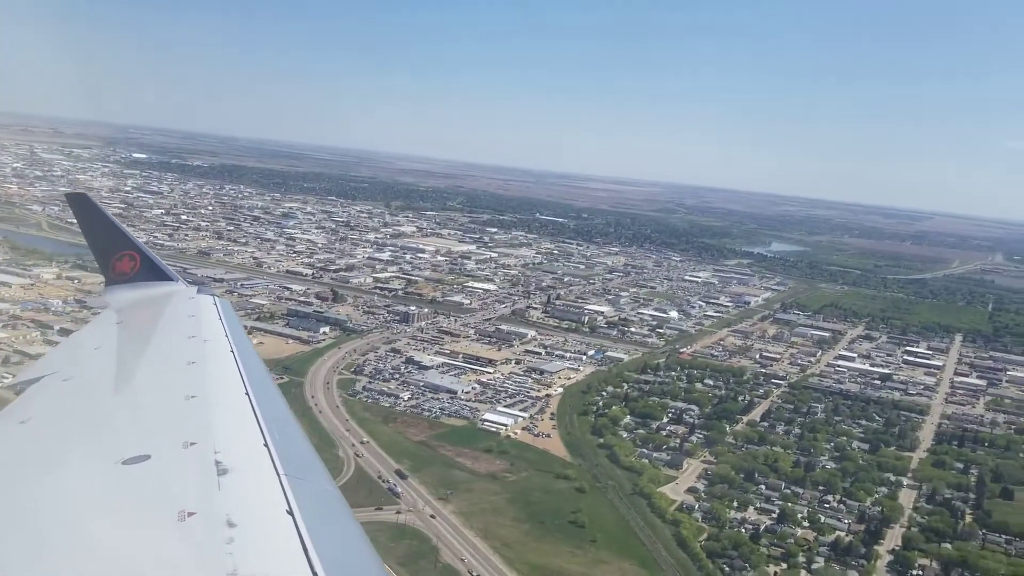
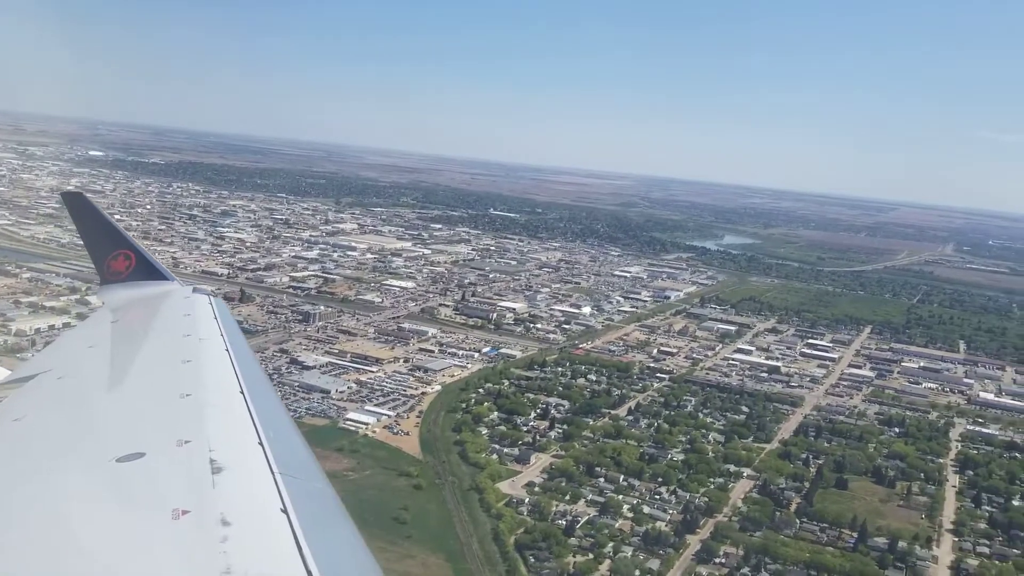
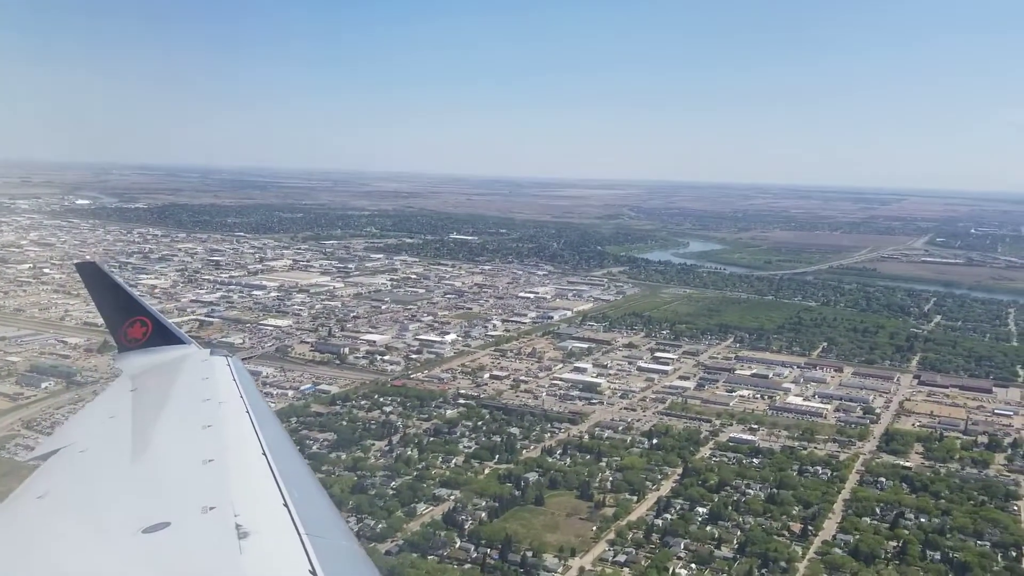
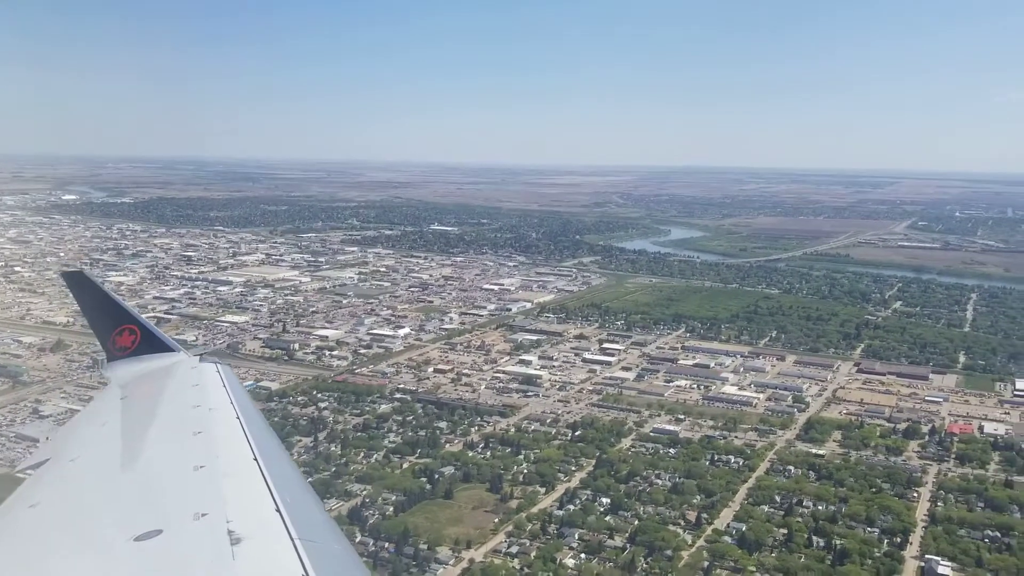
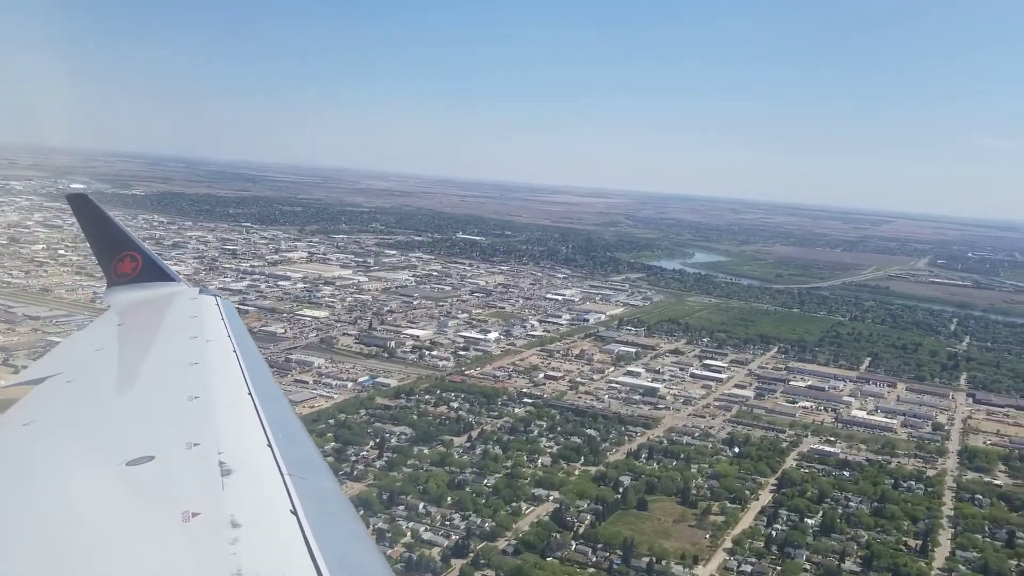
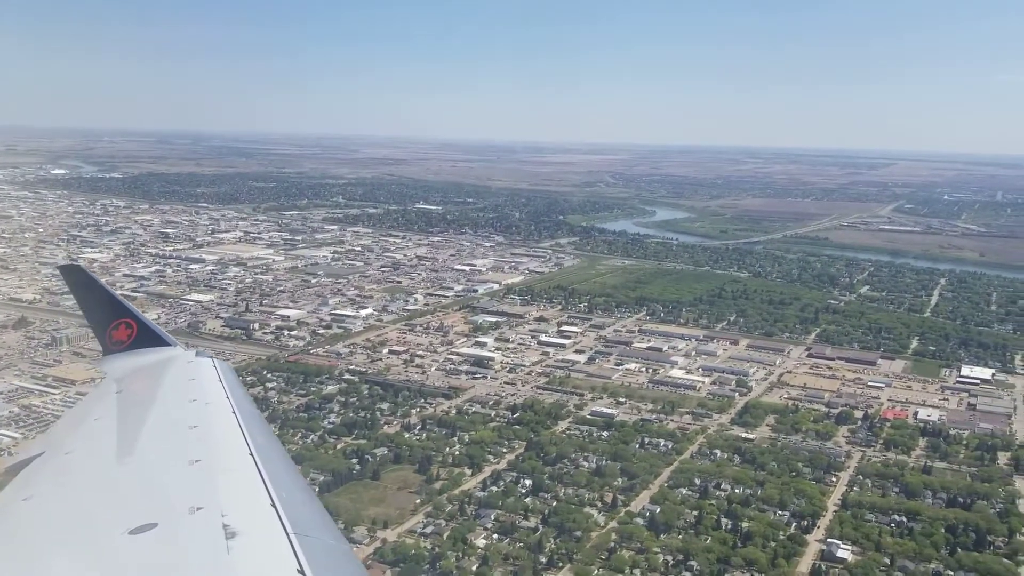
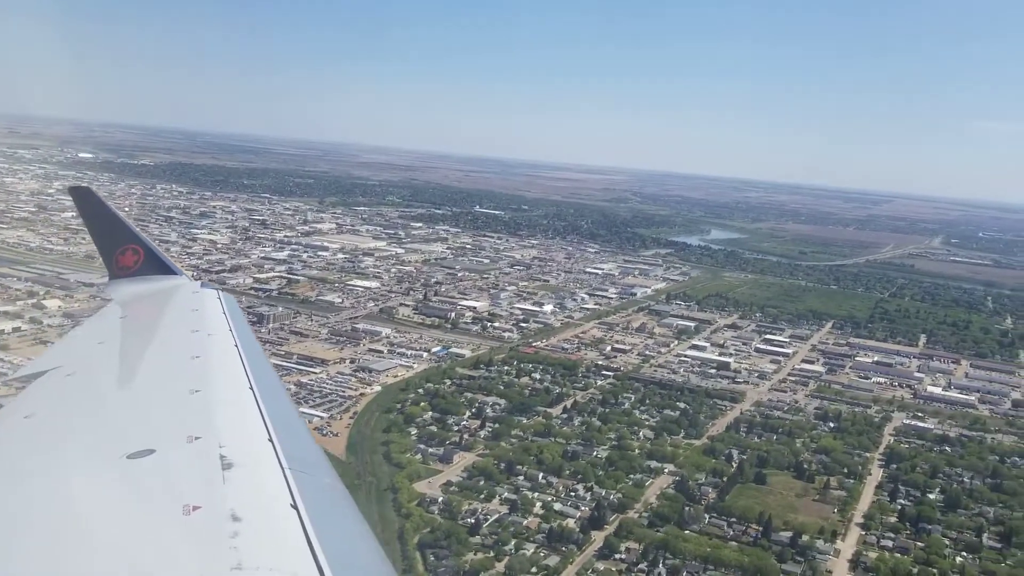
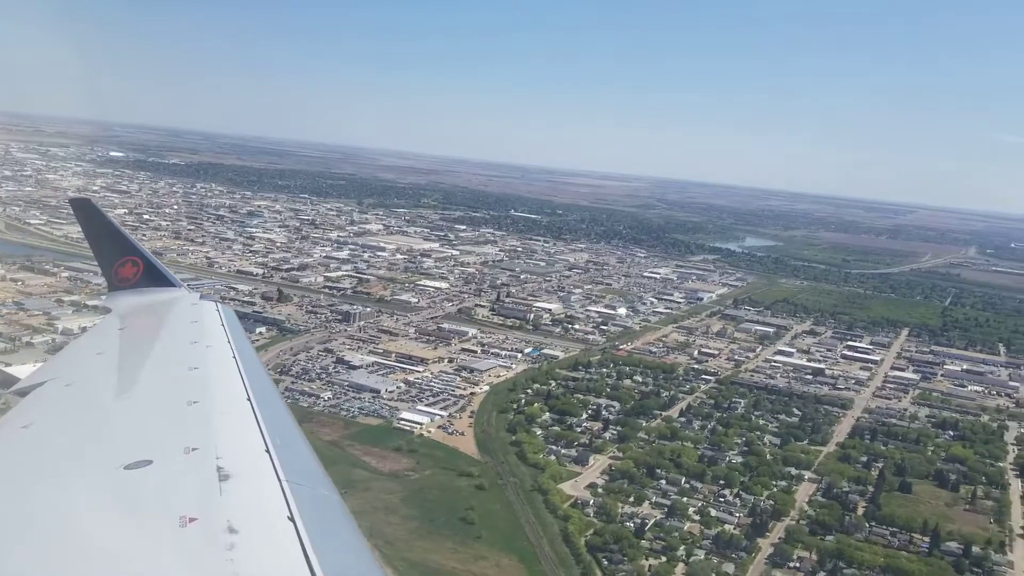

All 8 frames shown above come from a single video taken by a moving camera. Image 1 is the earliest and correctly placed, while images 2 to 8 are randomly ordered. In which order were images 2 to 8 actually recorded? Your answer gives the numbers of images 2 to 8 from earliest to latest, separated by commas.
8, 2, 7, 5, 3, 4, 6
